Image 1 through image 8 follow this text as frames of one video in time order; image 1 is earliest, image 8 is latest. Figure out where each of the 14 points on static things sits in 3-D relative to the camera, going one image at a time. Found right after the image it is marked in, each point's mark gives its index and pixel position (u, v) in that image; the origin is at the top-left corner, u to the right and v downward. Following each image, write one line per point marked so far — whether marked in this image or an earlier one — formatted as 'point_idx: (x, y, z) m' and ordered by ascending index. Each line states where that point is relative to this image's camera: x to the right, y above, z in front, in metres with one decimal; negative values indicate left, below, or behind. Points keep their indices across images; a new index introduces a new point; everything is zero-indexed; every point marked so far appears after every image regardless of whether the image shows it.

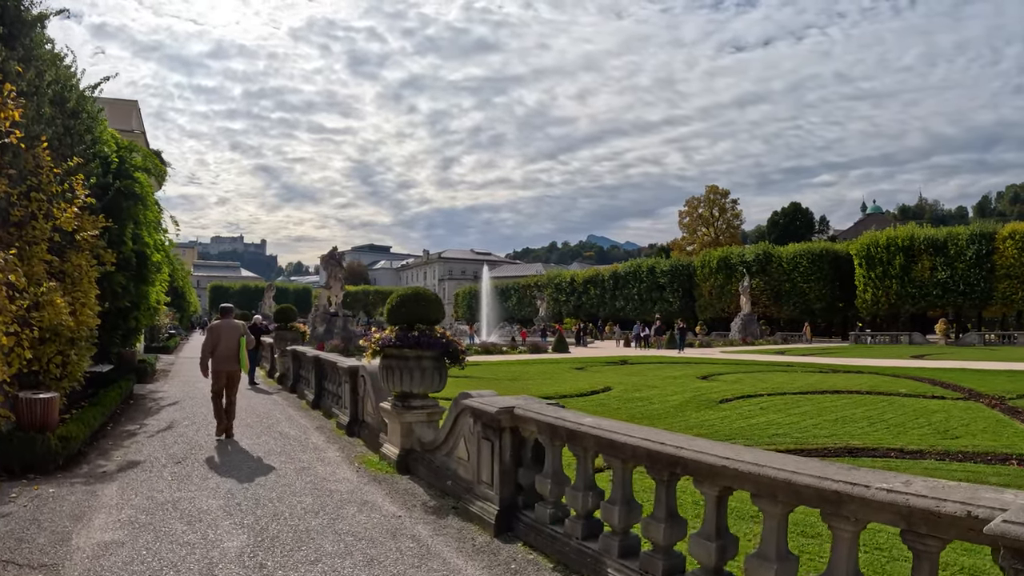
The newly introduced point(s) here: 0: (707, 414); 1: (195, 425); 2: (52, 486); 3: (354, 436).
0: (+4.2, -2.7, +14.3) m
1: (-4.4, -1.9, +9.1) m
2: (-4.2, -1.8, +6.0) m
3: (-2.1, -1.9, +8.7) m
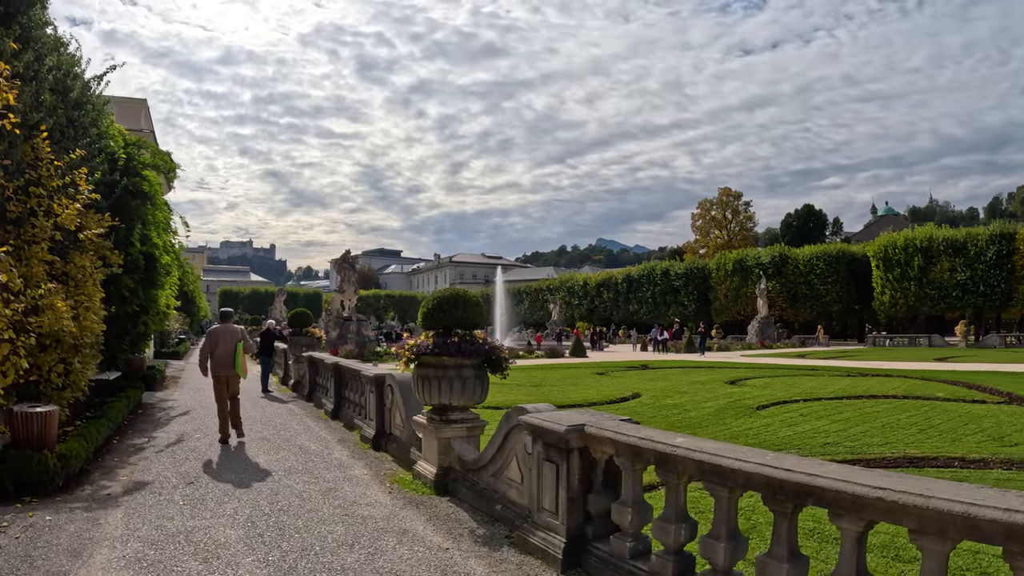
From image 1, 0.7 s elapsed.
0: (+4.8, -2.7, +13.5) m
1: (-3.9, -1.9, +8.4) m
2: (-3.7, -1.8, +5.3) m
3: (-1.6, -1.9, +8.0) m
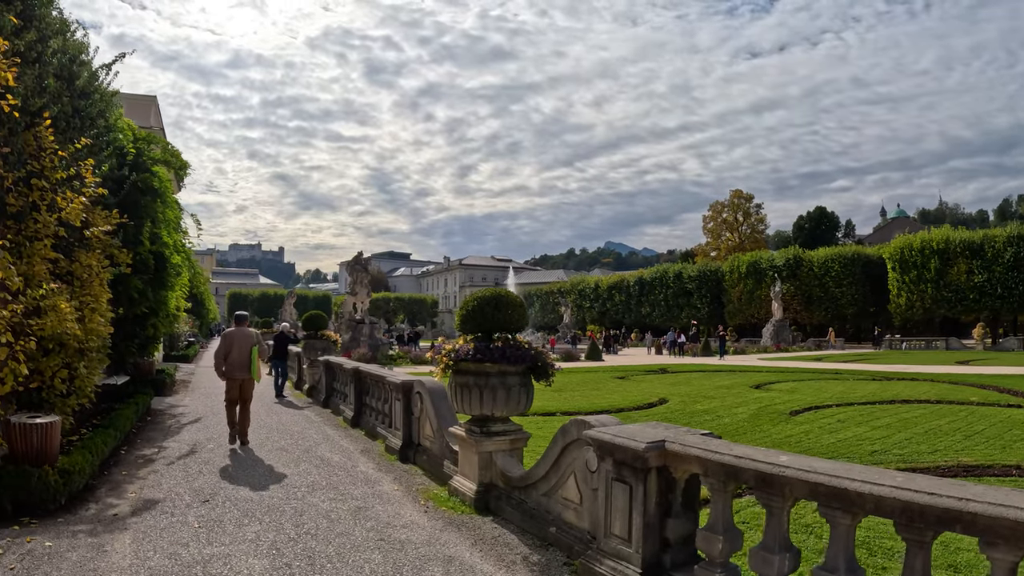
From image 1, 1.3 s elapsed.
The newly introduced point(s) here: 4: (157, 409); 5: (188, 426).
0: (+5.3, -2.7, +12.8) m
1: (-3.4, -1.9, +7.8) m
2: (-3.3, -1.8, +4.7) m
3: (-1.2, -1.9, +7.4) m
4: (-6.0, -2.1, +11.2) m
5: (-4.6, -2.0, +9.4) m
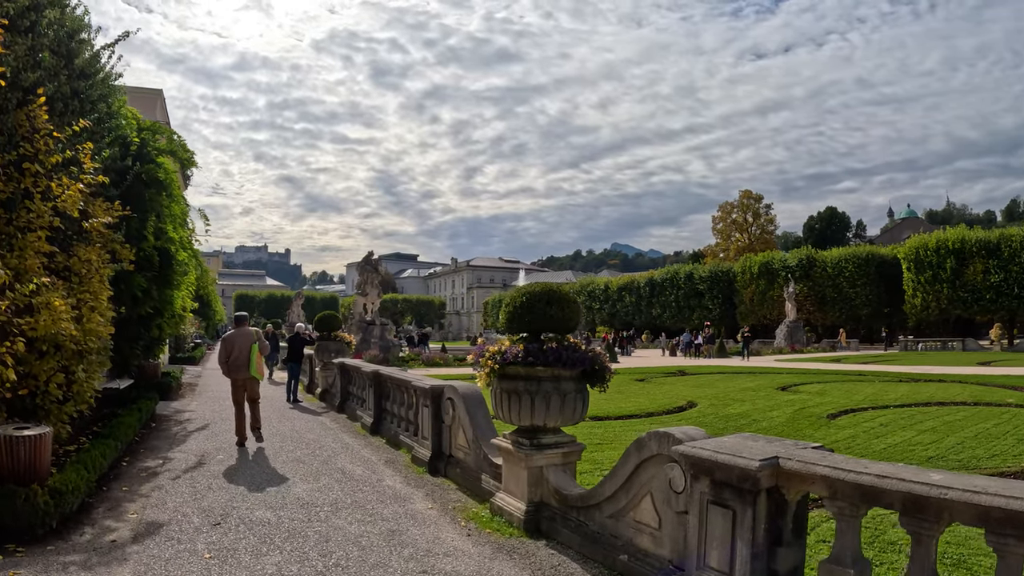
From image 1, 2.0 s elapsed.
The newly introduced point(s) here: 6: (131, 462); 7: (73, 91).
0: (+5.7, -2.7, +12.0) m
1: (-3.0, -1.9, +7.1) m
2: (-2.9, -1.7, +4.0) m
3: (-0.7, -1.9, +6.7) m
4: (-5.6, -2.0, +10.5) m
5: (-4.2, -1.9, +8.7) m
6: (-4.0, -1.8, +6.9) m
7: (-5.0, +2.3, +7.6) m
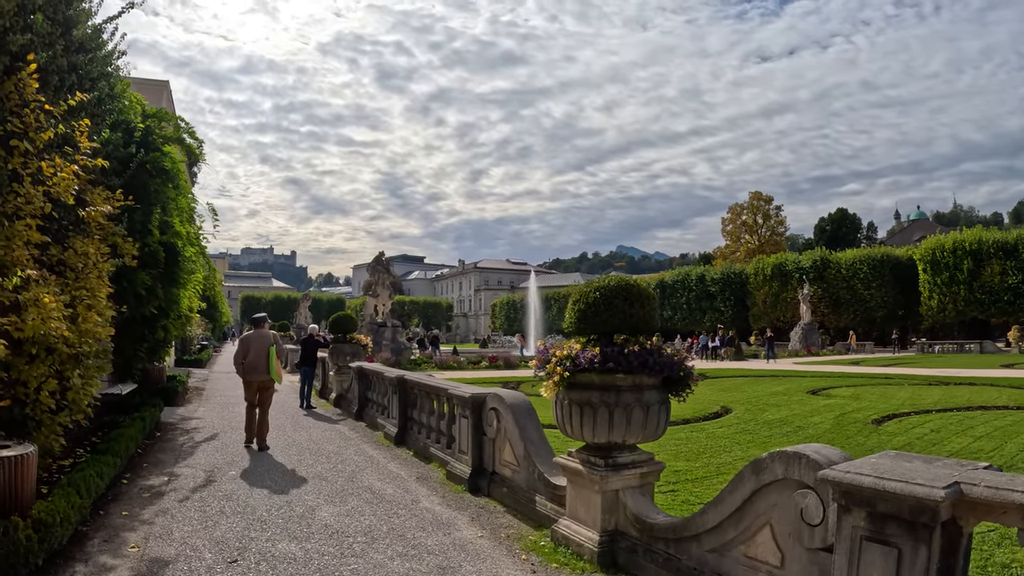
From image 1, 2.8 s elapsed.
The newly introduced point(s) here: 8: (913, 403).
0: (+6.2, -2.7, +11.2) m
1: (-2.6, -1.8, +6.4) m
2: (-2.5, -1.7, +3.2) m
3: (-0.3, -1.8, +5.9) m
4: (-5.1, -2.0, +9.8) m
5: (-3.7, -1.9, +7.9) m
6: (-3.5, -1.8, +6.2) m
7: (-4.6, +2.3, +6.8) m
8: (+10.6, -3.1, +17.5) m
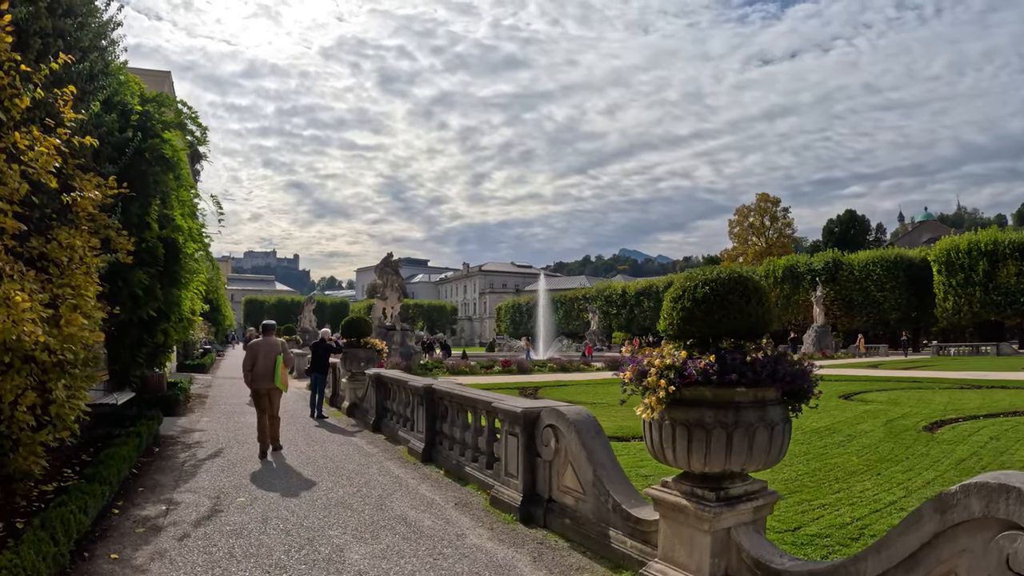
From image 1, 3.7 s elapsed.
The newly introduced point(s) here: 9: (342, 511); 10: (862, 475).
0: (+6.7, -2.6, +10.3) m
1: (-2.1, -1.8, +5.5) m
2: (-2.0, -1.6, +2.3) m
3: (+0.2, -1.8, +5.0) m
4: (-4.6, -2.0, +8.9) m
5: (-3.2, -1.9, +7.0) m
6: (-3.1, -1.8, +5.3) m
7: (-4.1, +2.3, +5.9) m
8: (+11.1, -3.1, +16.6) m
9: (-1.4, -1.8, +5.3) m
10: (+4.2, -2.3, +8.0) m
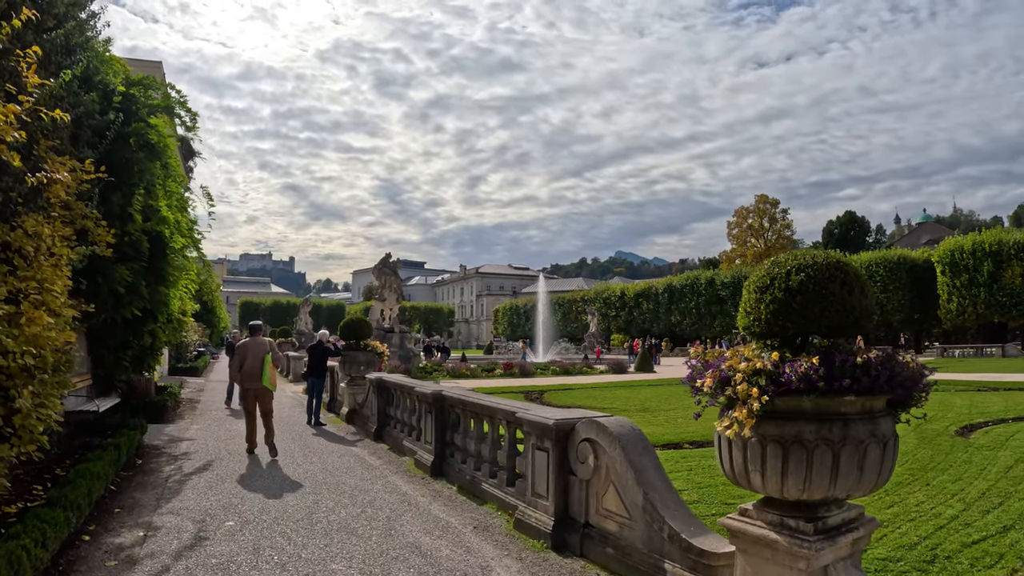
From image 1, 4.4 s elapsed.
0: (+6.9, -2.6, +9.6) m
1: (-1.9, -1.7, +4.8) m
2: (-1.8, -1.6, +1.7) m
3: (+0.4, -1.7, +4.3) m
4: (-4.5, -2.0, +8.2) m
5: (-3.1, -1.8, +6.3) m
6: (-2.9, -1.7, +4.6) m
7: (-3.9, +2.4, +5.3) m
8: (+11.3, -3.1, +16.0) m
9: (-1.2, -1.7, +4.6) m
10: (+4.4, -2.2, +7.4) m
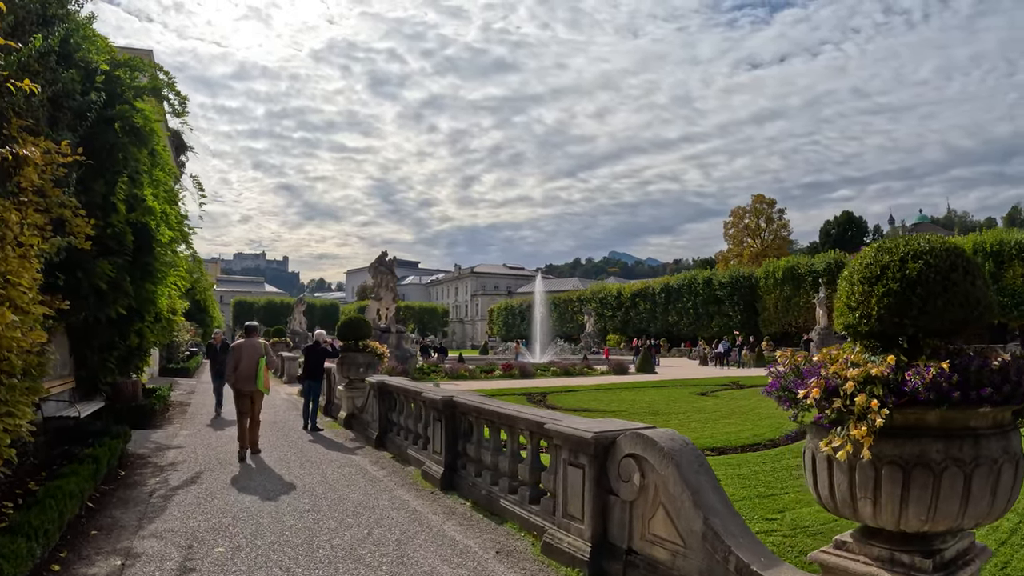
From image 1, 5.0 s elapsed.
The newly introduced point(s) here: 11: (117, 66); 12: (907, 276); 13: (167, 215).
0: (+7.0, -2.6, +9.1) m
1: (-1.7, -1.7, +4.2) m
2: (-1.6, -1.5, +1.1) m
3: (+0.6, -1.7, +3.7) m
4: (-4.3, -1.9, +7.6) m
5: (-2.9, -1.8, +5.8) m
6: (-2.7, -1.7, +4.0) m
7: (-3.7, +2.4, +4.7) m
8: (+11.3, -3.1, +15.5) m
9: (-1.0, -1.7, +4.1) m
10: (+4.6, -2.2, +6.9) m
11: (-4.8, +2.7, +8.0) m
12: (+1.4, +0.1, +2.4) m
13: (-4.8, +1.0, +9.2) m
